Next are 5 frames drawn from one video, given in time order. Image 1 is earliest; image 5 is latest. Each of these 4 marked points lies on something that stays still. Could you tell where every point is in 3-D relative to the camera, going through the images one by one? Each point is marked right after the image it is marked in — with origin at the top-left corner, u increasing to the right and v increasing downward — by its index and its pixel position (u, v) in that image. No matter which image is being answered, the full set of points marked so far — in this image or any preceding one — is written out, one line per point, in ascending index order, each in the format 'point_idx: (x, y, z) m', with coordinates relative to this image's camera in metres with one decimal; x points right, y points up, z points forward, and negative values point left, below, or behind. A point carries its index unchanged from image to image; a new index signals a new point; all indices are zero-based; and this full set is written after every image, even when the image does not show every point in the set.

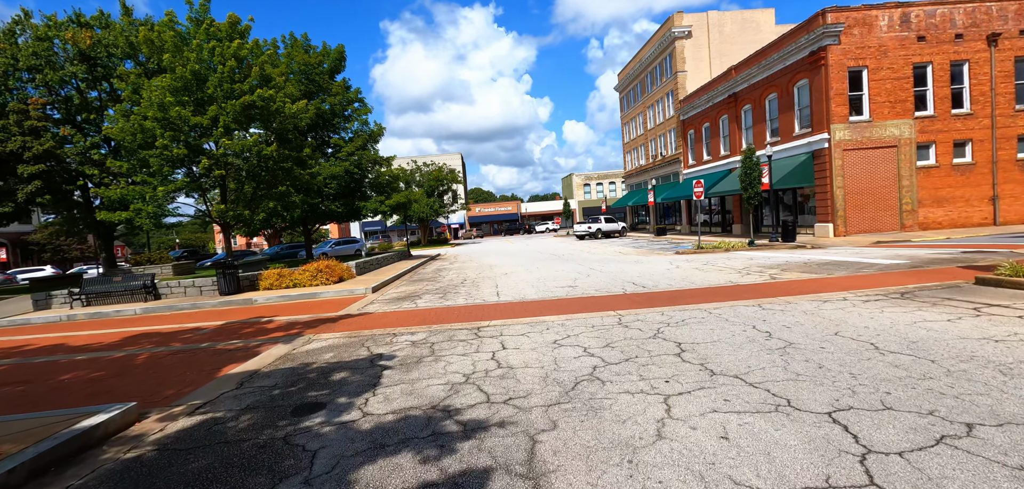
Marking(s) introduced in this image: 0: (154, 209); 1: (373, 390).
0: (-13.2, +1.3, +16.0) m
1: (-1.5, -1.5, +4.6) m
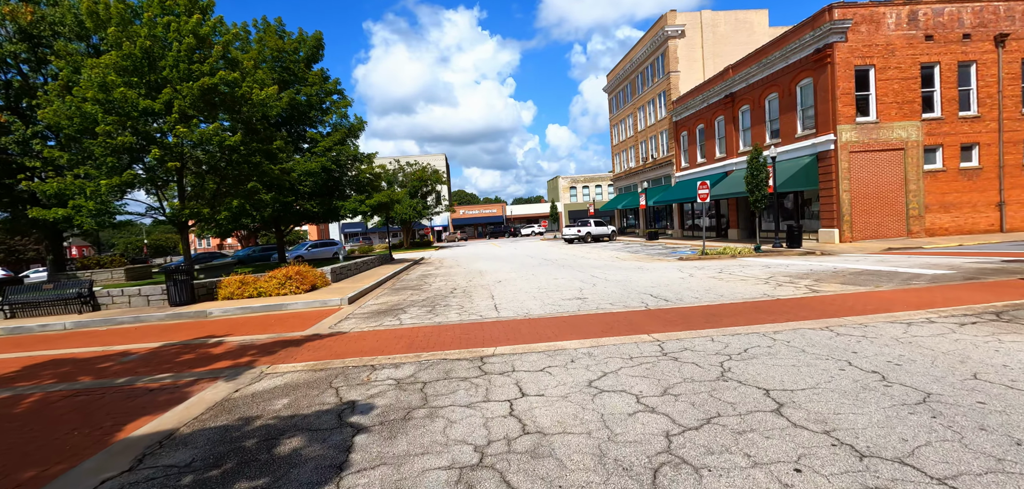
0: (-13.4, +1.2, +13.9) m
1: (-1.2, -1.6, +3.0) m
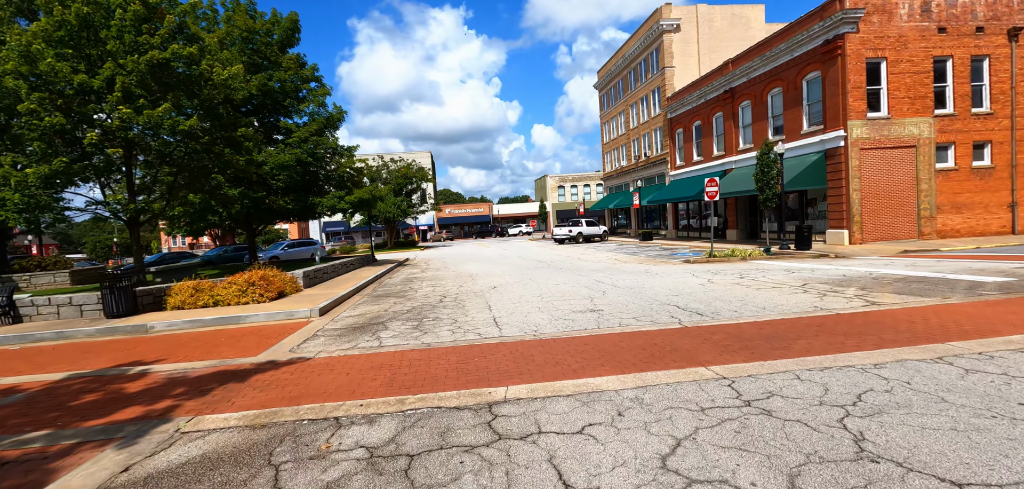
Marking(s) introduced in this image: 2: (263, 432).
0: (-13.5, +1.2, +11.9) m
1: (-0.9, -1.6, +1.4) m
2: (-2.2, -1.7, +3.8) m
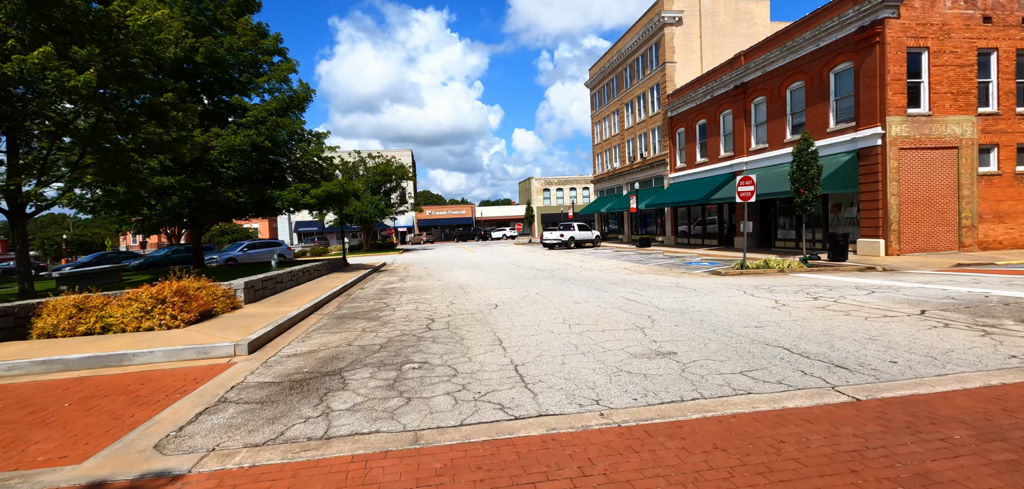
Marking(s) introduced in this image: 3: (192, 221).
0: (-13.2, +1.3, +8.4) m
1: (-0.2, -1.7, -1.5) m
2: (-1.6, -1.7, +0.9) m
3: (-13.6, +1.0, +18.5) m
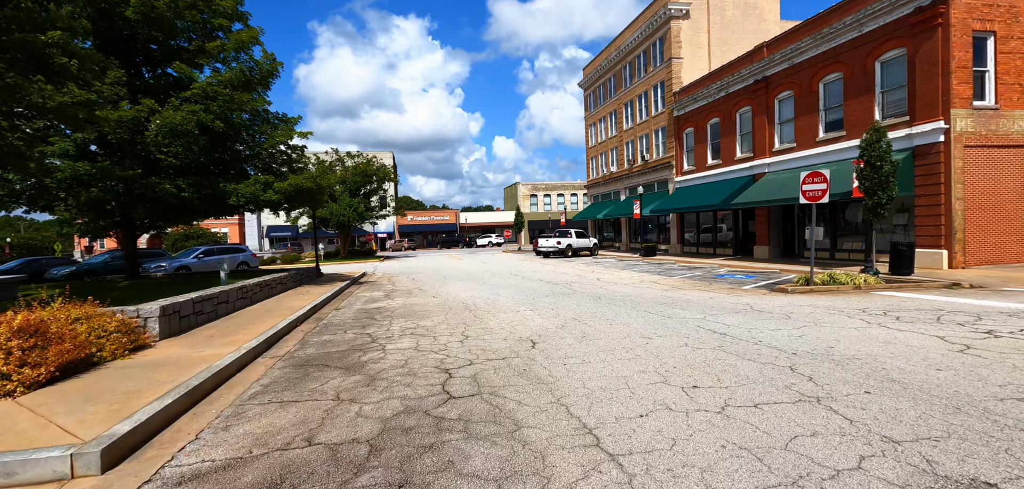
0: (-12.4, +1.3, +4.9) m
1: (+1.0, -1.6, -4.5) m
2: (-0.5, -1.7, -2.2) m
3: (-13.3, +0.8, +14.9) m
